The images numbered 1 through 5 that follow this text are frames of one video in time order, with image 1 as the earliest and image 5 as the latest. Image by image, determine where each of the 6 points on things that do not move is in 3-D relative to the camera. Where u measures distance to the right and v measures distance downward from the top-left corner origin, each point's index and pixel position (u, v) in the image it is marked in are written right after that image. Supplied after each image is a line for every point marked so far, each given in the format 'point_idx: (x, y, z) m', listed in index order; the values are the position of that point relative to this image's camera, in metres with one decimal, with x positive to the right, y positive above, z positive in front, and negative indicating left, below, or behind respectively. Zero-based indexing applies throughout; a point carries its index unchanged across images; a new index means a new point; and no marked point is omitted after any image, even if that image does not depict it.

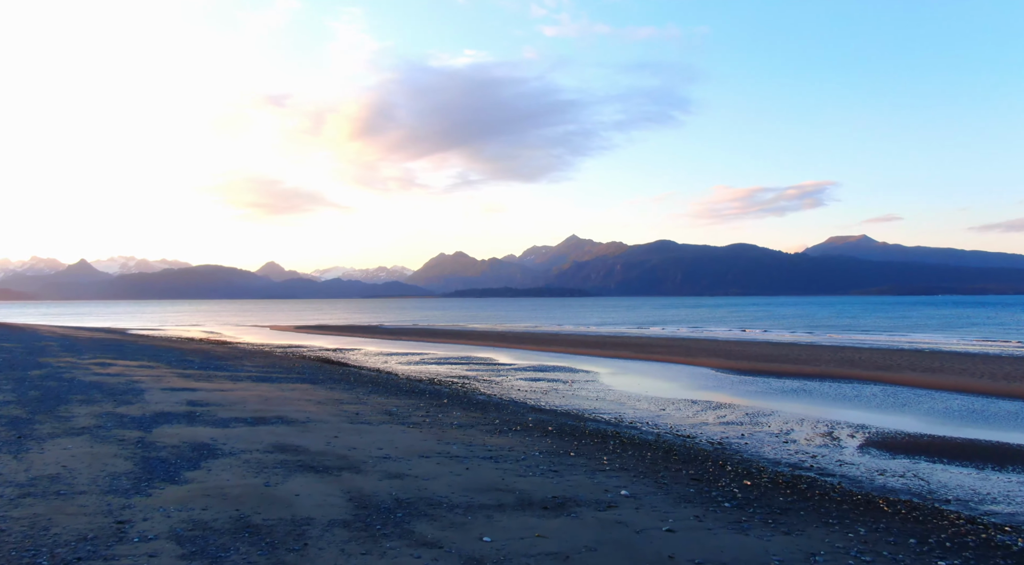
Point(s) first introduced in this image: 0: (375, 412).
0: (-3.5, -3.3, +19.1) m
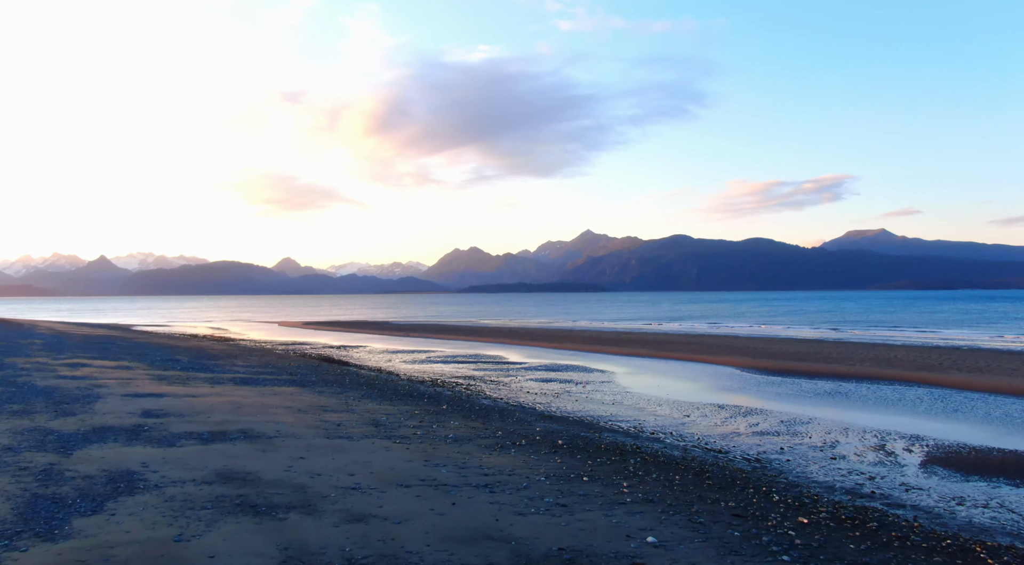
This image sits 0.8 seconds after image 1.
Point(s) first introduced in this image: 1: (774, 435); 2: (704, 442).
0: (-3.4, -3.2, +16.7) m
1: (+6.8, -4.0, +19.5) m
2: (+4.6, -3.9, +18.1) m
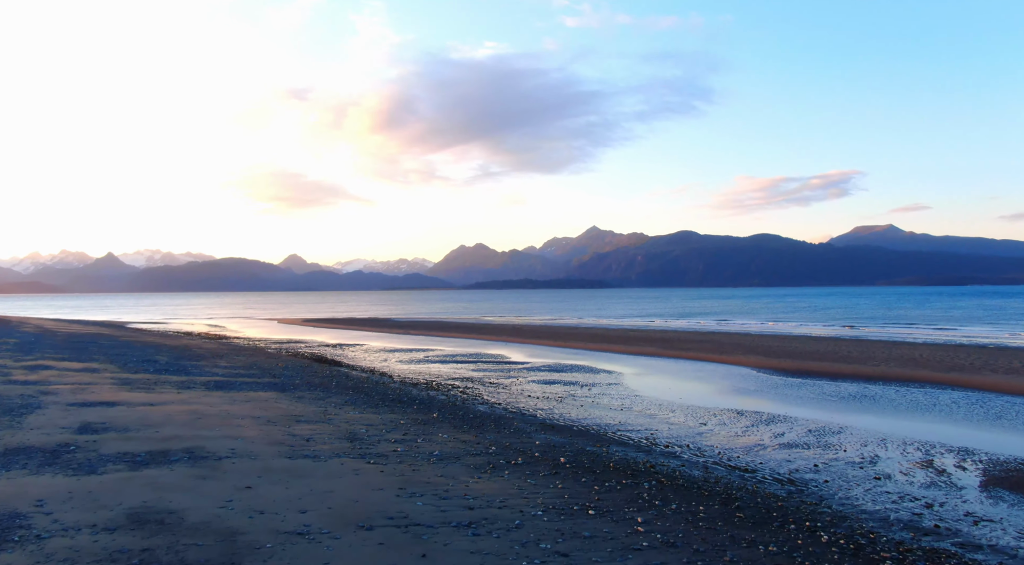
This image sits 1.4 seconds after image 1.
0: (-3.5, -3.0, +14.6) m
1: (+6.8, -3.8, +17.4) m
2: (+4.6, -3.7, +16.0) m
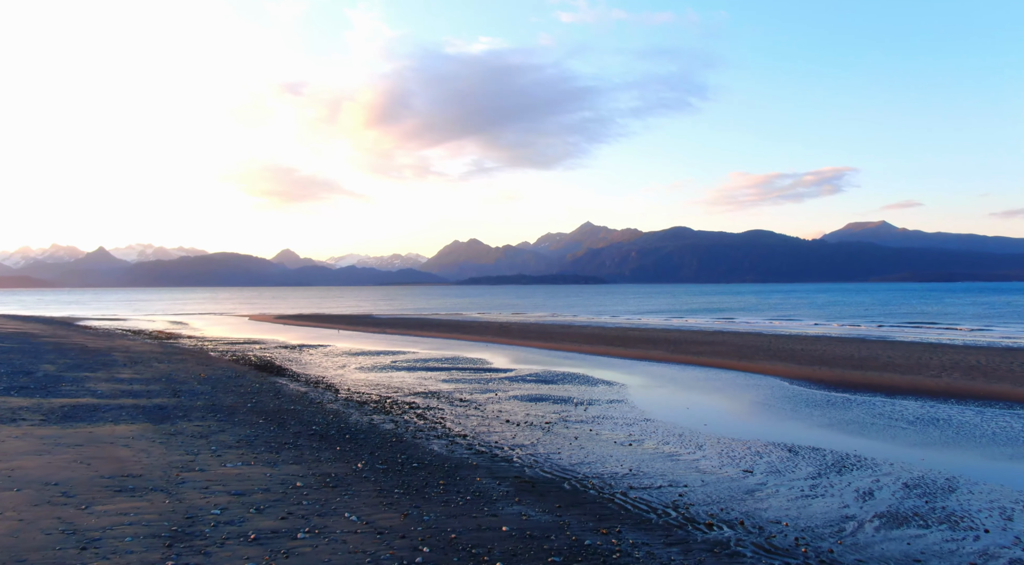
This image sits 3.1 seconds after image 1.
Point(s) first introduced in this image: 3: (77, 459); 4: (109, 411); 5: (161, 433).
0: (-4.1, -2.8, +8.3) m
1: (+6.1, -3.6, +11.2) m
2: (+3.9, -3.5, +9.8) m
3: (-6.9, -2.8, +12.0) m
4: (-9.1, -2.9, +17.0) m
5: (-6.8, -2.9, +14.6) m
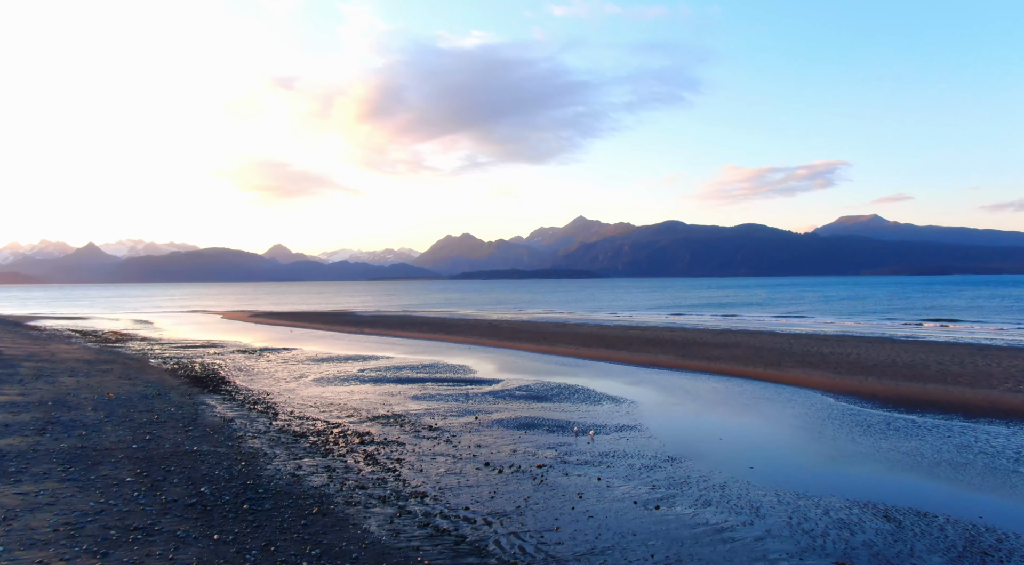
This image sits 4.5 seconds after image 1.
0: (-4.4, -2.9, +3.2) m
1: (+5.8, -3.6, +6.1) m
2: (+3.6, -3.5, +4.7) m
3: (-7.2, -2.8, +6.8) m
4: (-9.5, -2.9, +11.8) m
5: (-7.2, -2.9, +9.4) m
